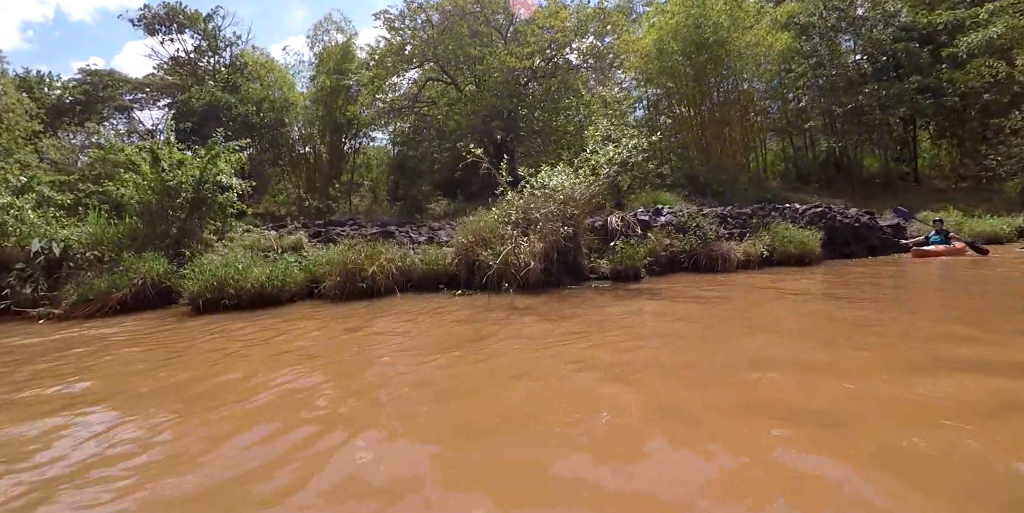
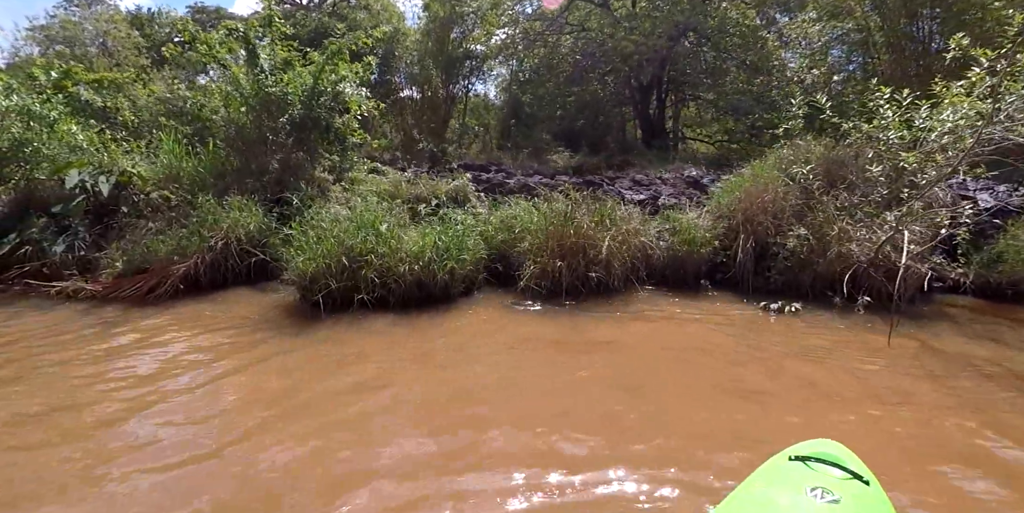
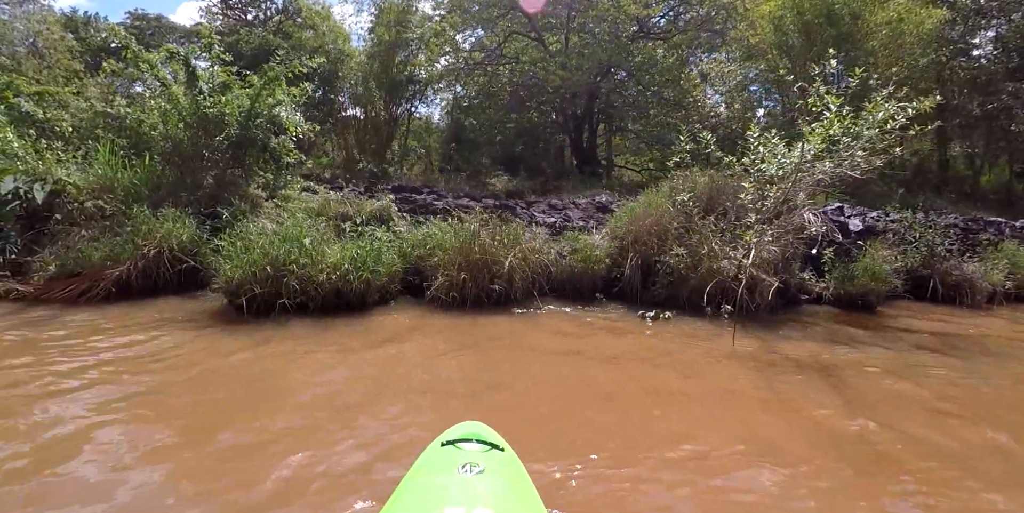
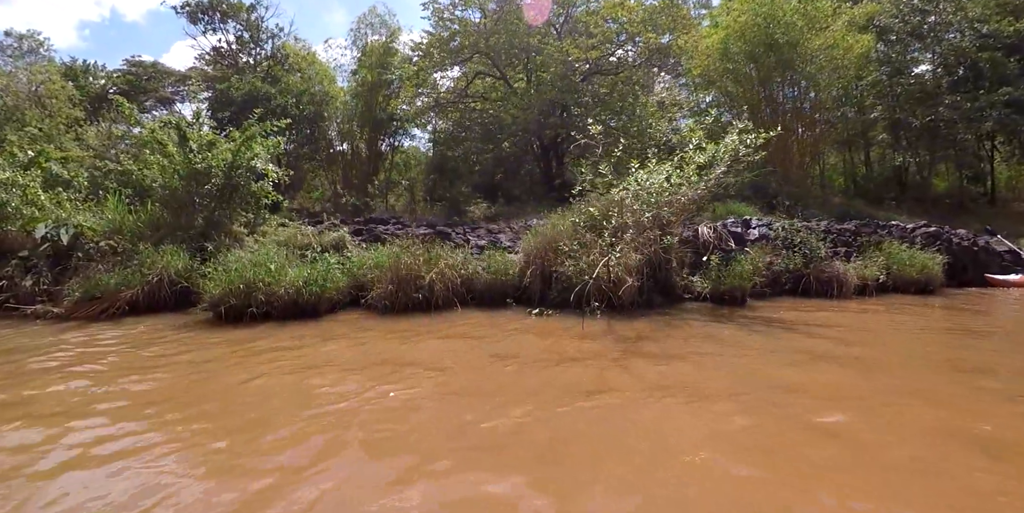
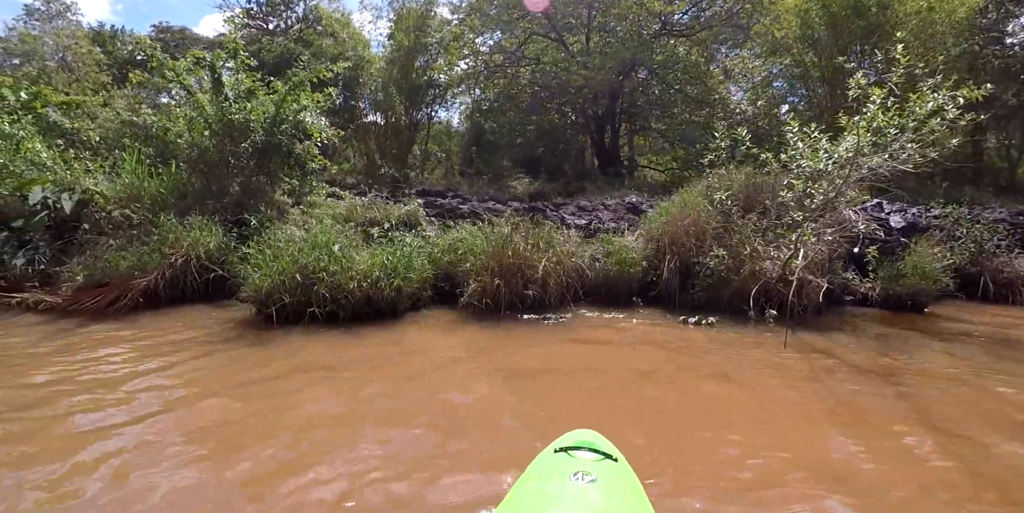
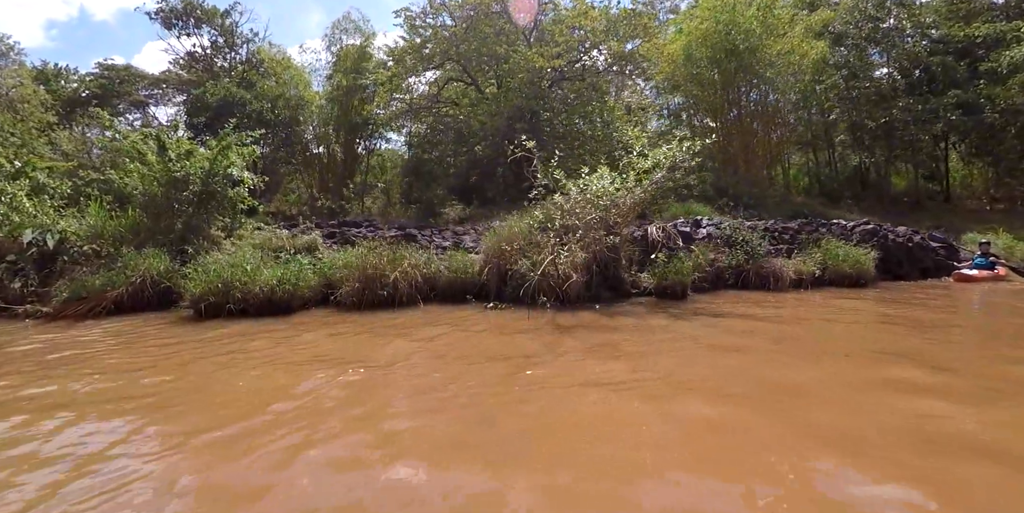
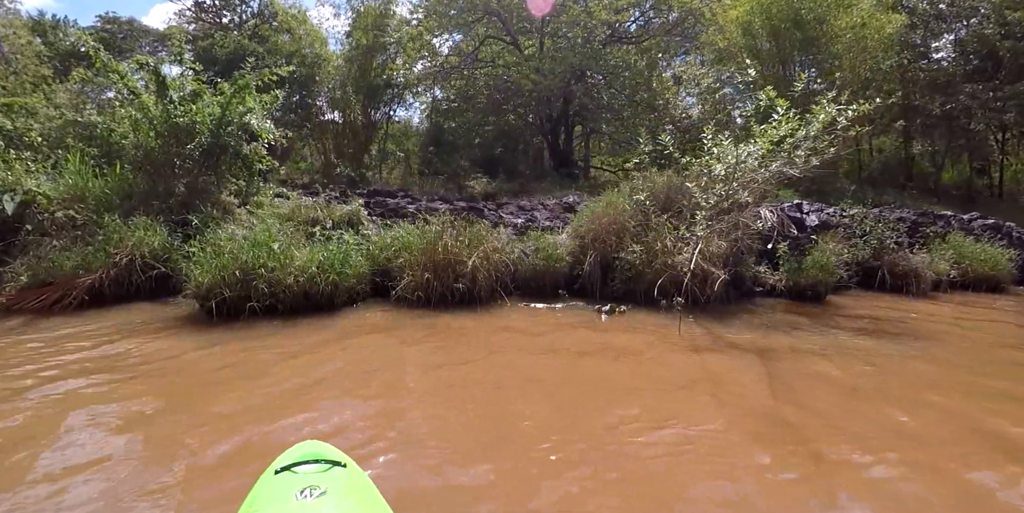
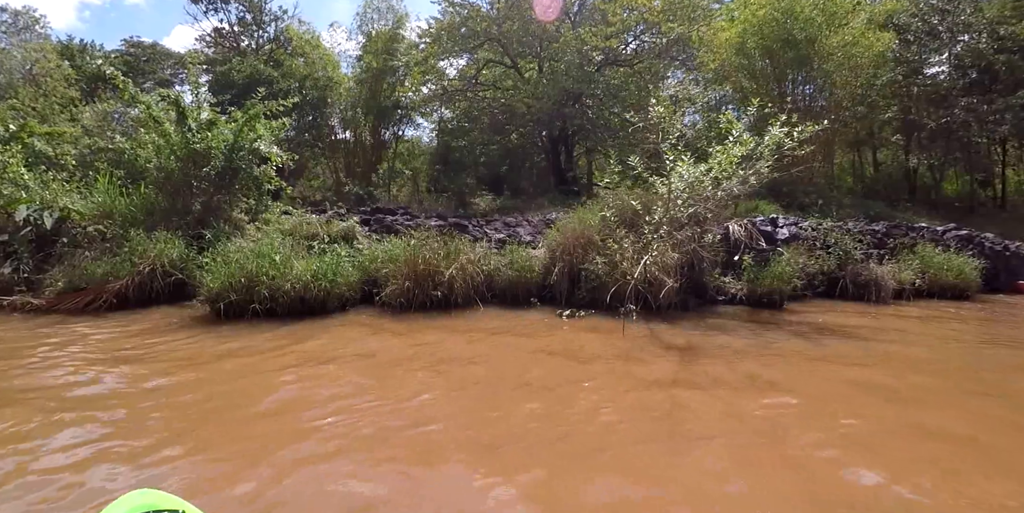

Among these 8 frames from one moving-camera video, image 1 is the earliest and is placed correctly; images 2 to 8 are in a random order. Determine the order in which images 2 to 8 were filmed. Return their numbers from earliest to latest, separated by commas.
6, 4, 8, 7, 3, 5, 2
